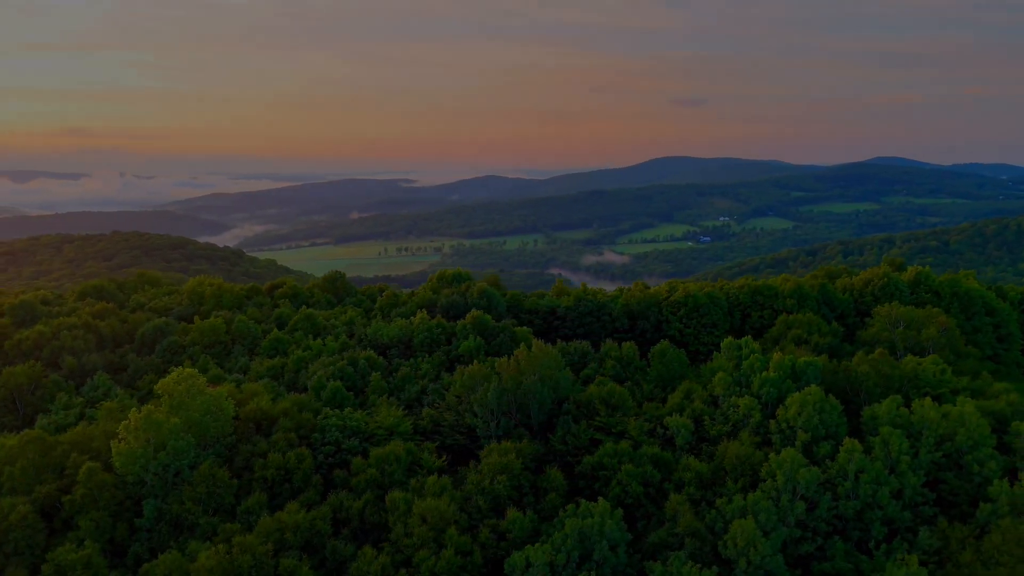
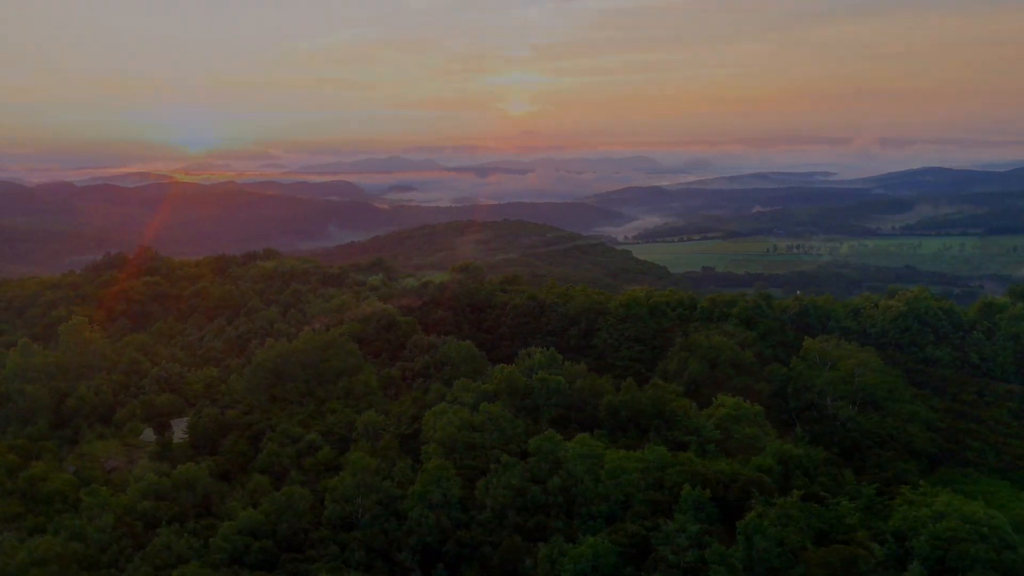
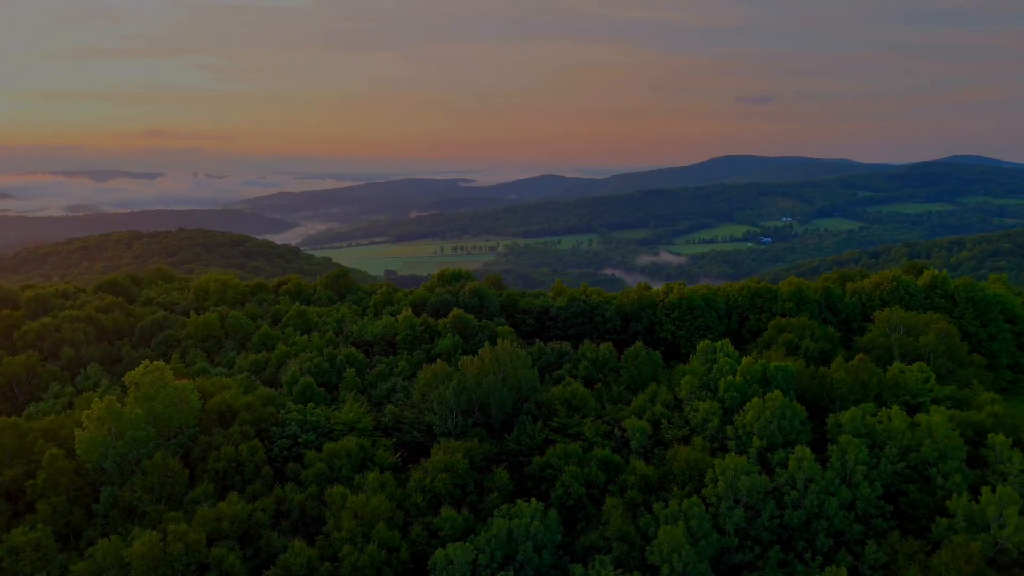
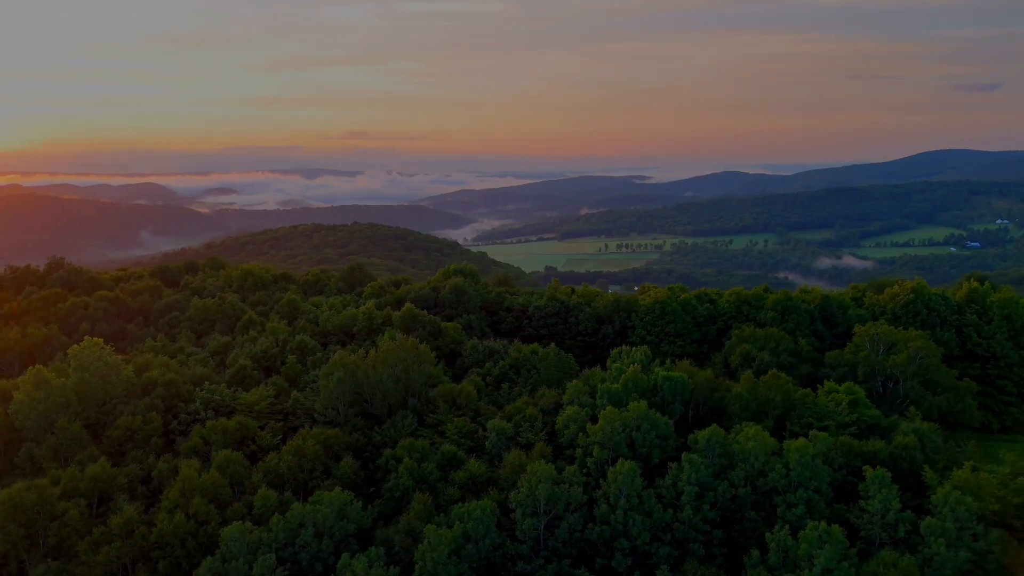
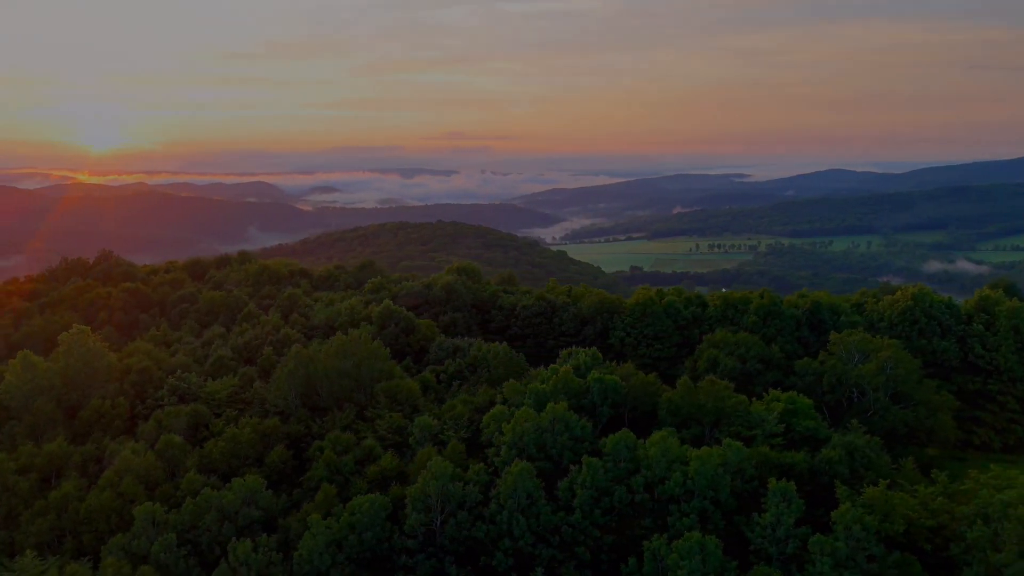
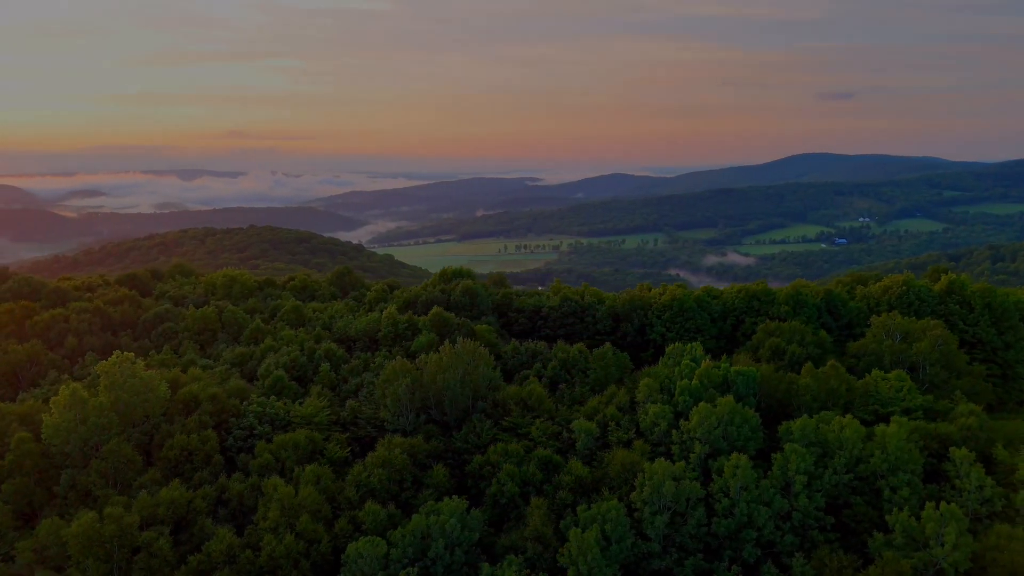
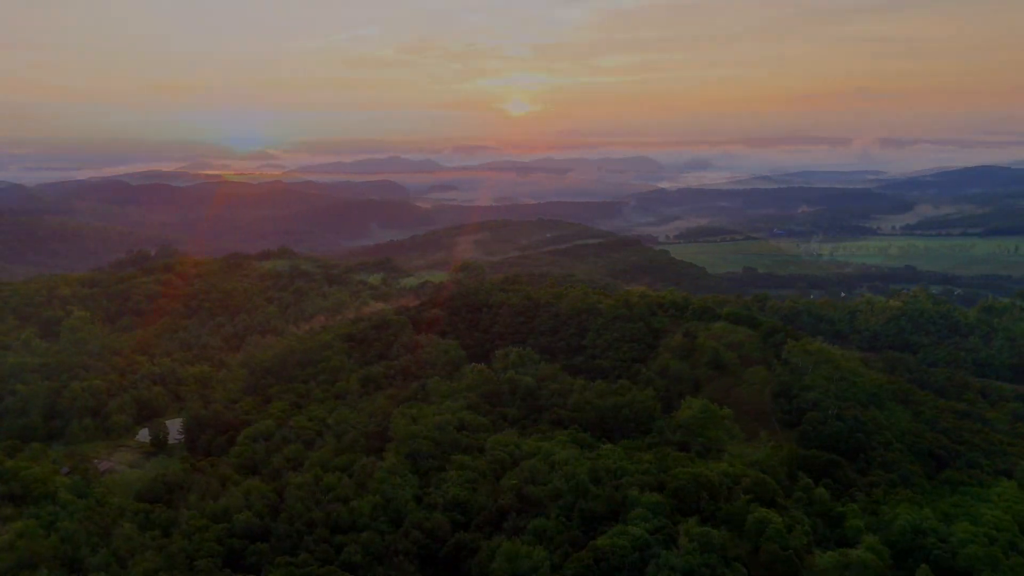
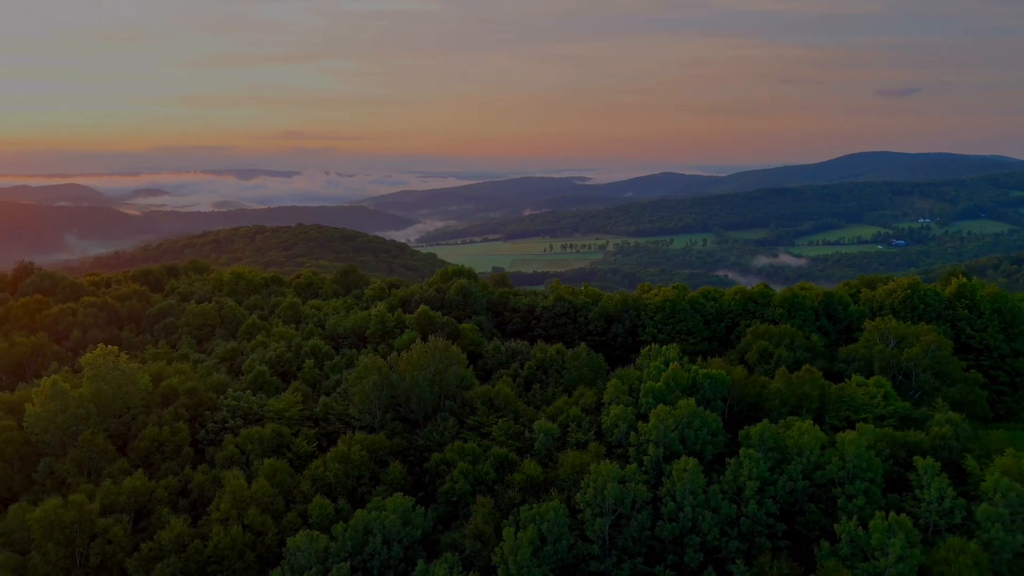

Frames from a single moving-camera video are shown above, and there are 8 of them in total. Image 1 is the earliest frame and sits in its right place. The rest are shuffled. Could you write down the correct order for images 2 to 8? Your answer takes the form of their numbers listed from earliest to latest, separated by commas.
3, 6, 8, 4, 5, 2, 7
